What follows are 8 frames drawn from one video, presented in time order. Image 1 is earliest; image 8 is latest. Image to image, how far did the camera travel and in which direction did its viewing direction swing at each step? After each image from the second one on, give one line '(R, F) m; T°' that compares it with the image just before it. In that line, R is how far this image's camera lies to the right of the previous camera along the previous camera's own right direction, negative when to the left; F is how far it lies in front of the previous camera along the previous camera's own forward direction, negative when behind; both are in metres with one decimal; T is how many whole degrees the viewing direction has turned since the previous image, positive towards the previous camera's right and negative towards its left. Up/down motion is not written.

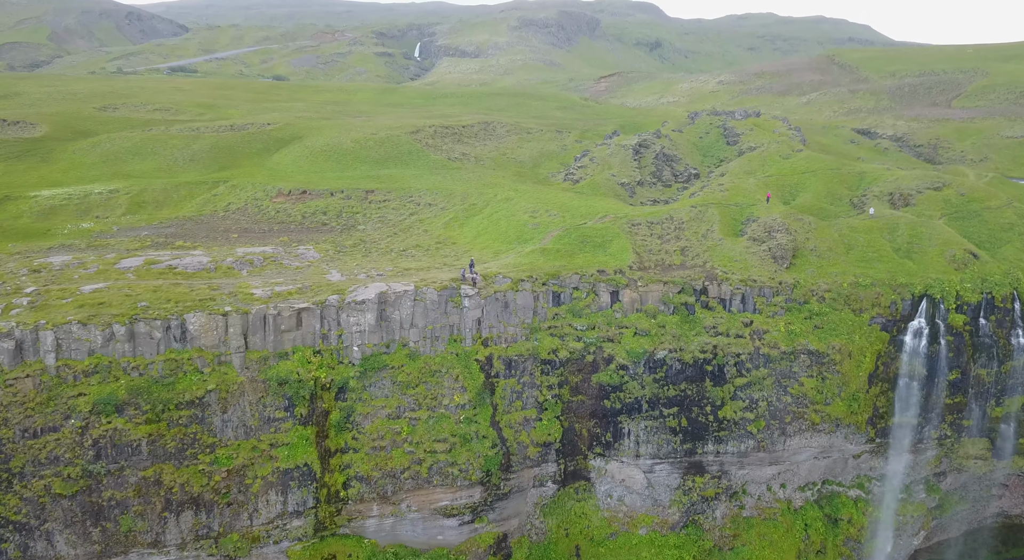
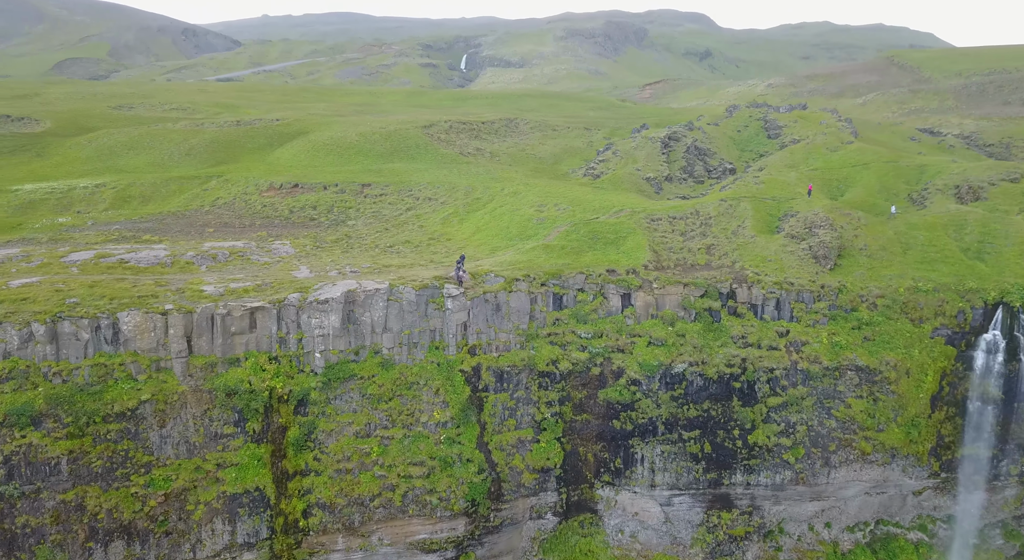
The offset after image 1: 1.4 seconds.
(+2.6, +5.7) m; -4°
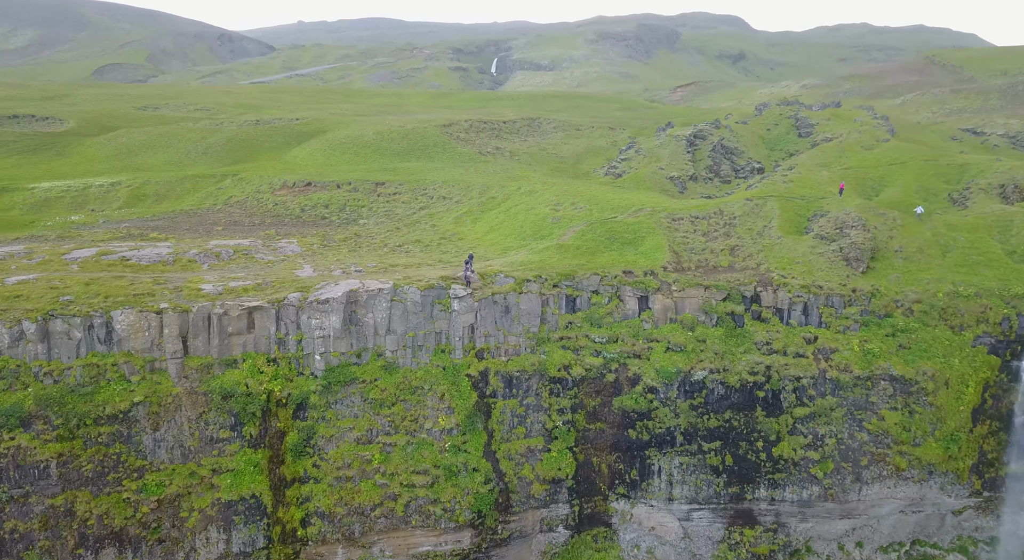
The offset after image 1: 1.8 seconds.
(+0.9, +1.7) m; -2°
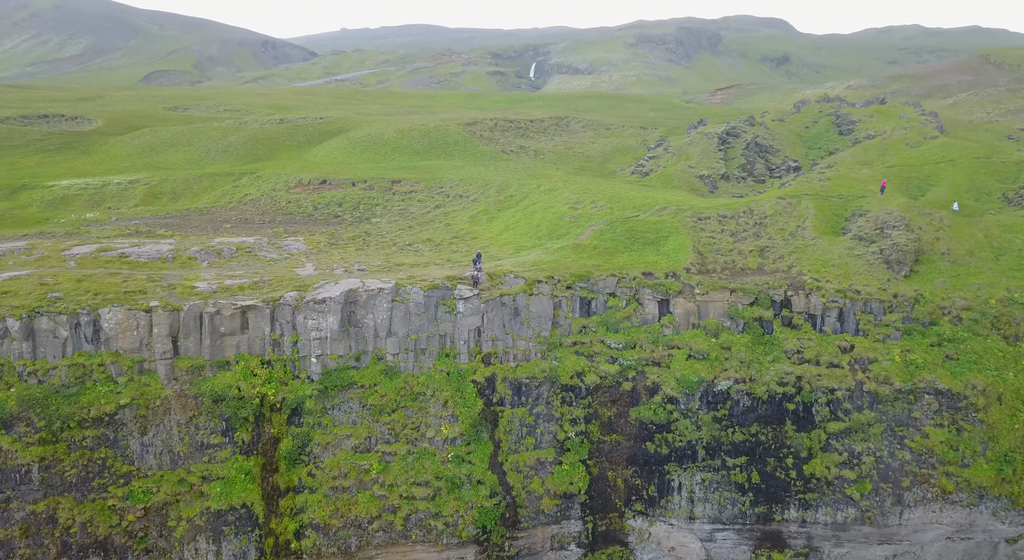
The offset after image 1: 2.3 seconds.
(+1.2, +2.1) m; -3°
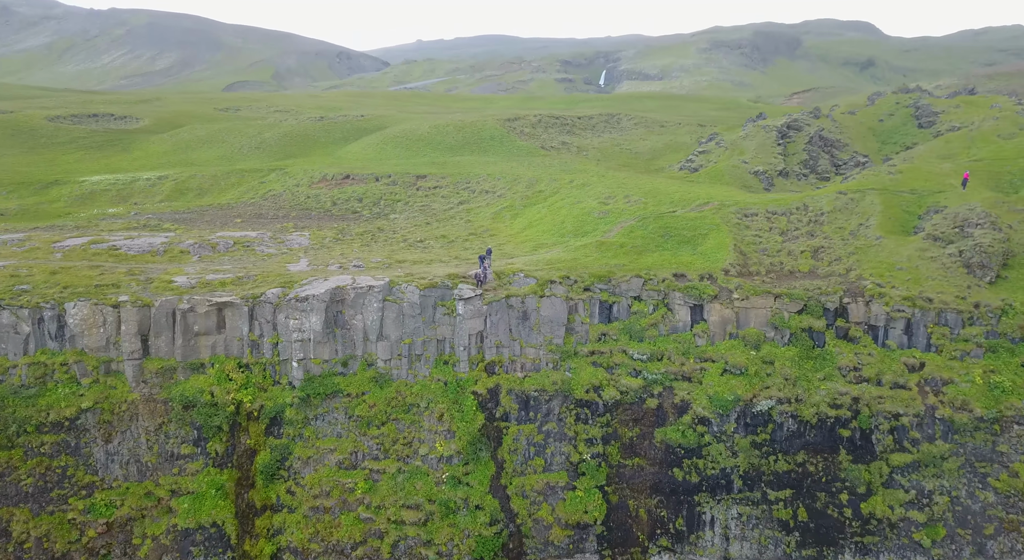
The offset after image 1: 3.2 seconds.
(+2.4, +3.8) m; -5°
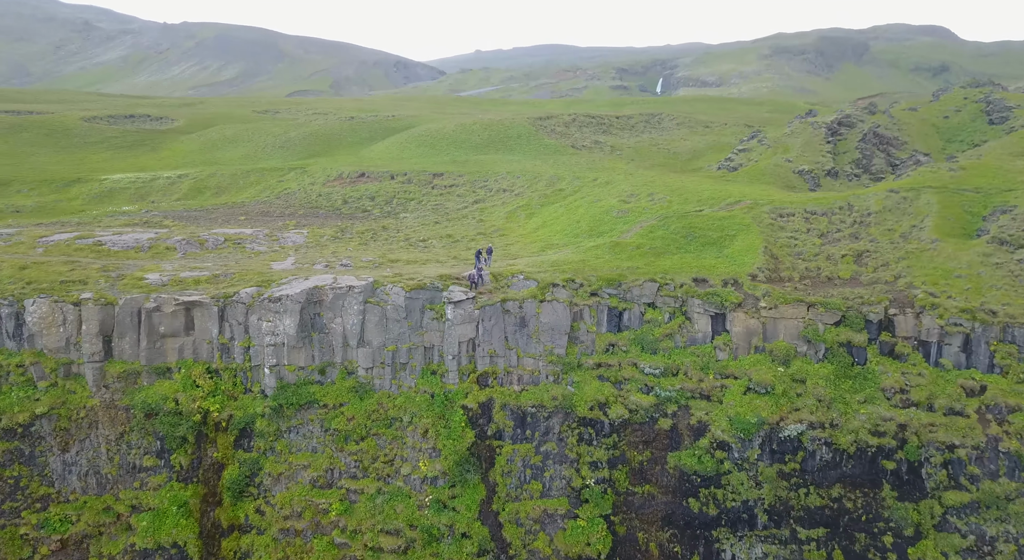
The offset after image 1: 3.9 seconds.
(+2.1, +2.9) m; -4°
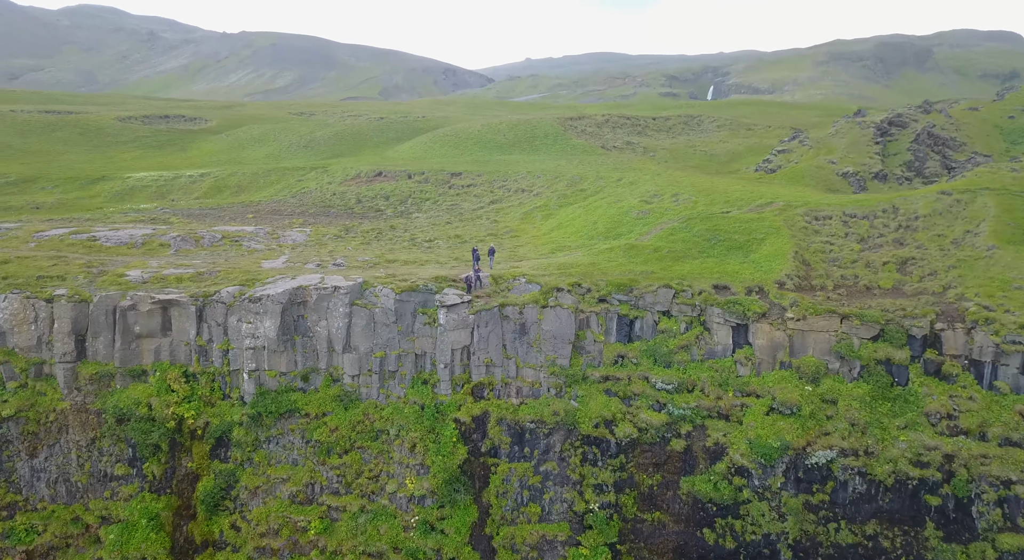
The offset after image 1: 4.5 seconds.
(+1.5, +2.2) m; -4°
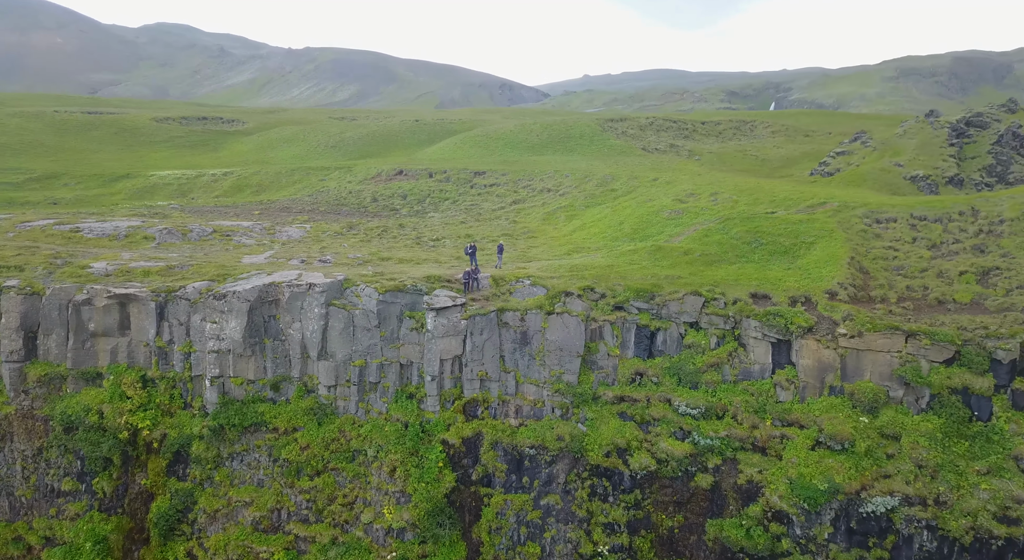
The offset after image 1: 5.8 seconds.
(+1.5, +3.3) m; -4°
